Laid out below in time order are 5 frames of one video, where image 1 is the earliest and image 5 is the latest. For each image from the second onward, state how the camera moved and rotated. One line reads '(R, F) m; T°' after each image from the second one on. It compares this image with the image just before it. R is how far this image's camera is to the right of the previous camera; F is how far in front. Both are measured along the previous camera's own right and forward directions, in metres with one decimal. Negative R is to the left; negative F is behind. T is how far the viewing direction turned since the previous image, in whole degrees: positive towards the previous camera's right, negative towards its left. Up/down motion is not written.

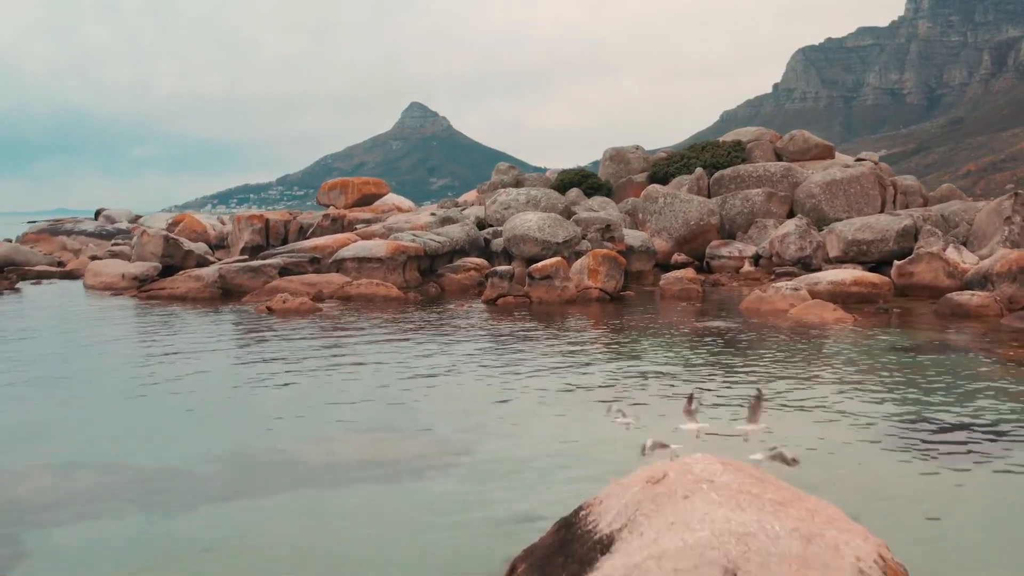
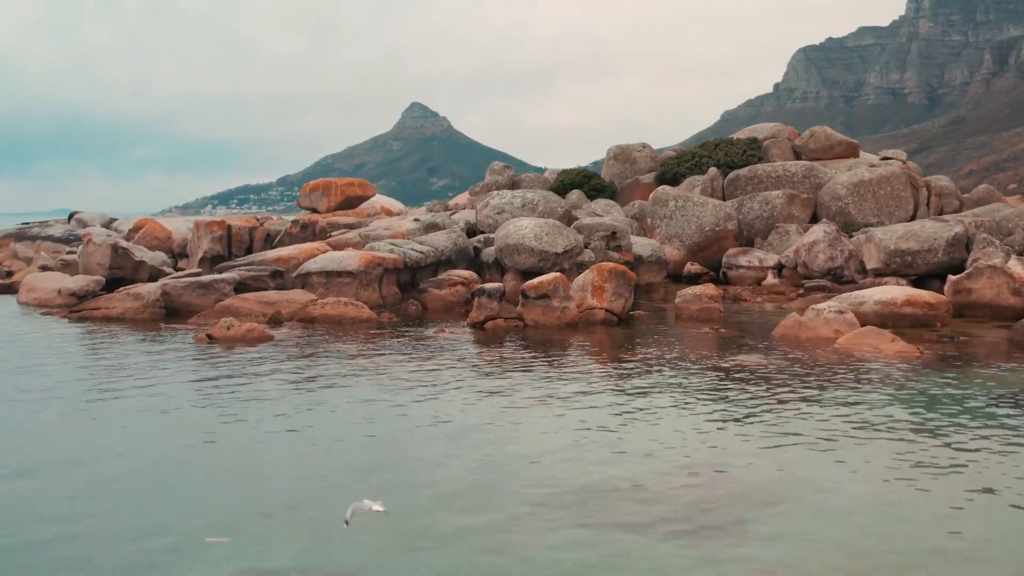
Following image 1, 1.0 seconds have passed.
(+0.2, +3.4) m; 0°
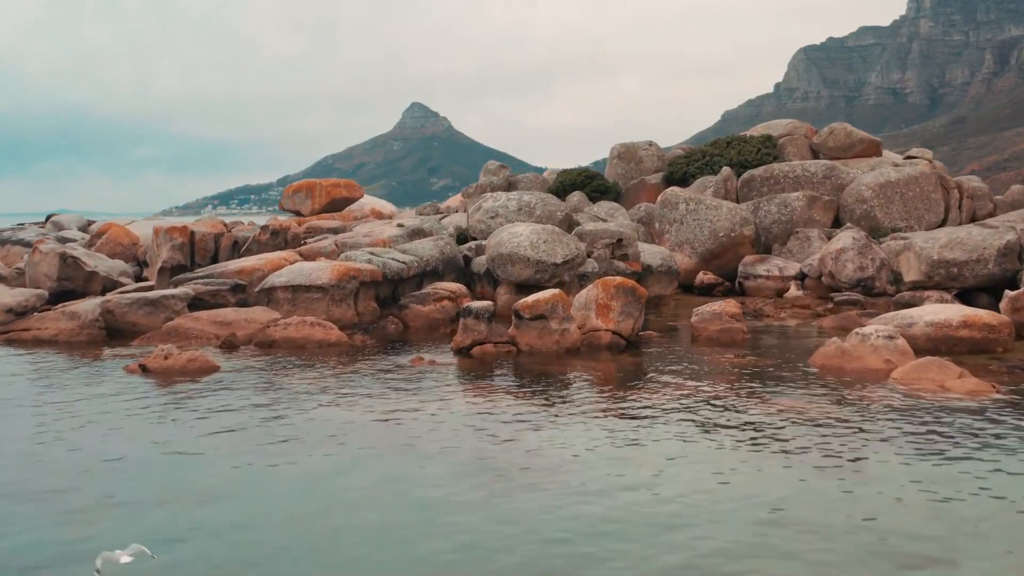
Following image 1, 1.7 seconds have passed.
(+0.2, +2.7) m; 0°
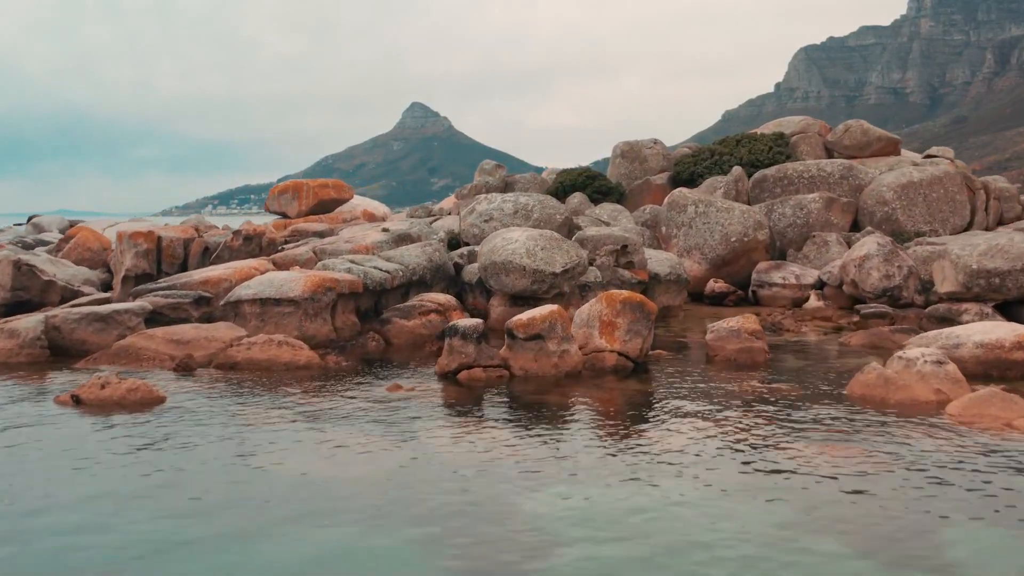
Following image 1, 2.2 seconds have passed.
(+0.1, +2.0) m; 0°
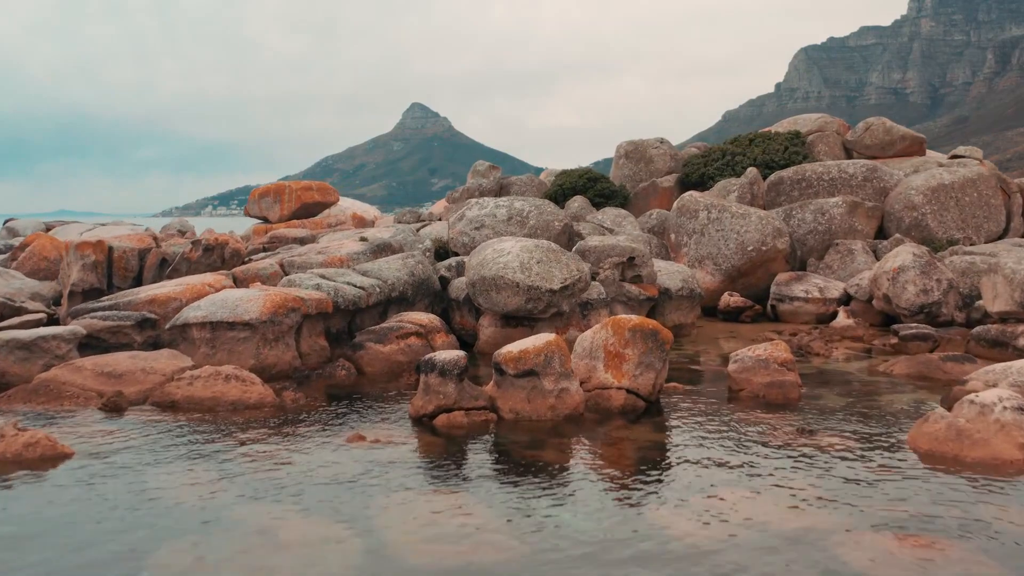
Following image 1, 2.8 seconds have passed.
(+0.2, +2.4) m; 0°
